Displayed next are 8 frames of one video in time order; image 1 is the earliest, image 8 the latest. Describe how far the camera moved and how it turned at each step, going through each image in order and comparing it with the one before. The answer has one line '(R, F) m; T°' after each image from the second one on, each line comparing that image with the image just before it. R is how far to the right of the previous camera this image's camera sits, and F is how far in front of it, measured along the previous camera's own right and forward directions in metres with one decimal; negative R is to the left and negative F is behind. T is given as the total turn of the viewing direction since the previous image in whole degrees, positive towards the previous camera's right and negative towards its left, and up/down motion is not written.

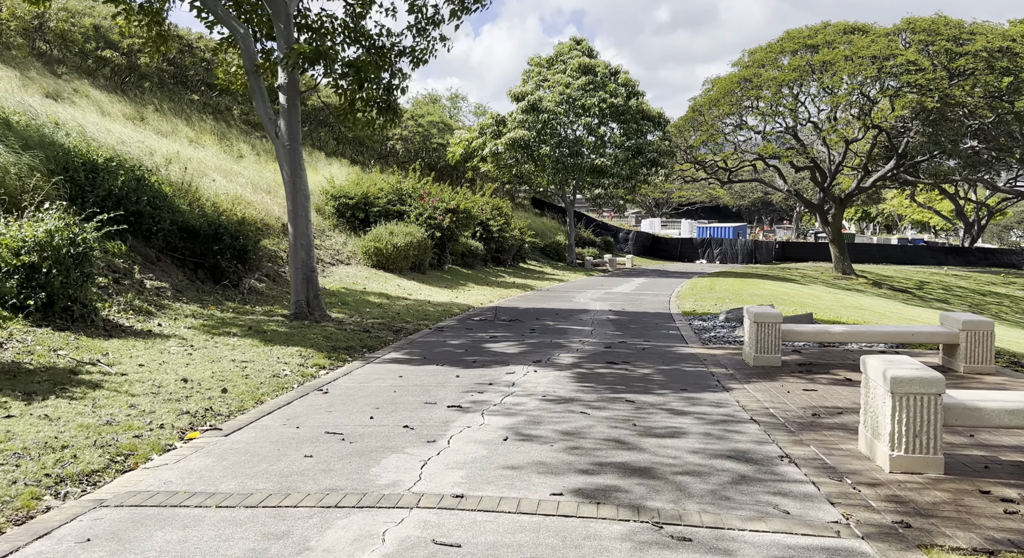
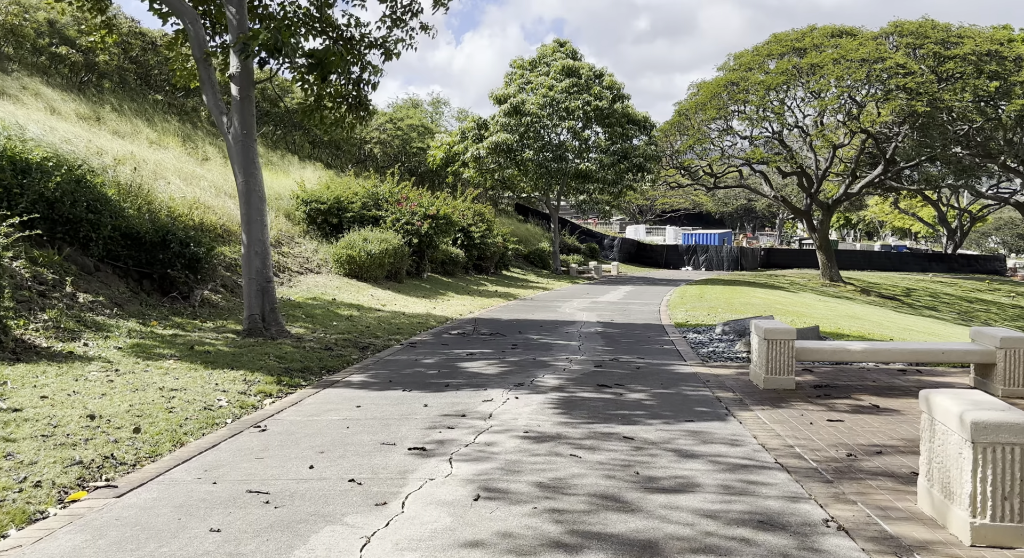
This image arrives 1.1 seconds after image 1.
(+0.1, +1.2) m; +1°
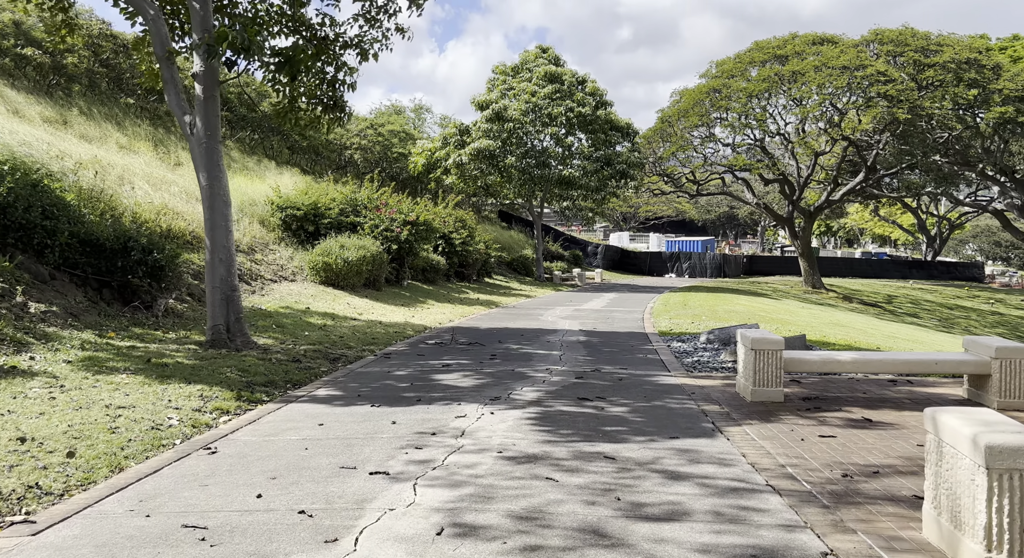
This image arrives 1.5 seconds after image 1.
(+0.1, +0.4) m; +1°
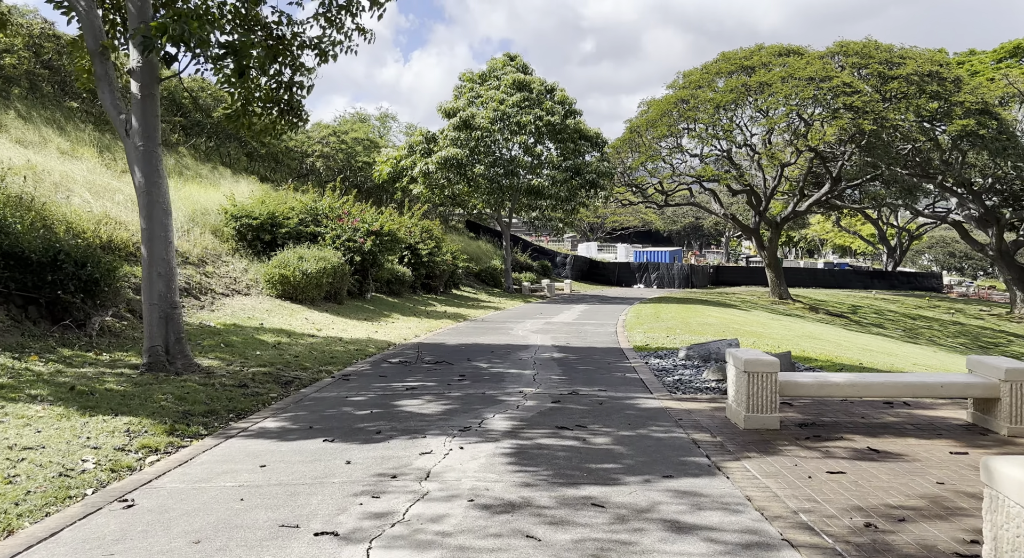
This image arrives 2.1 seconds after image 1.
(0.0, +0.8) m; +2°
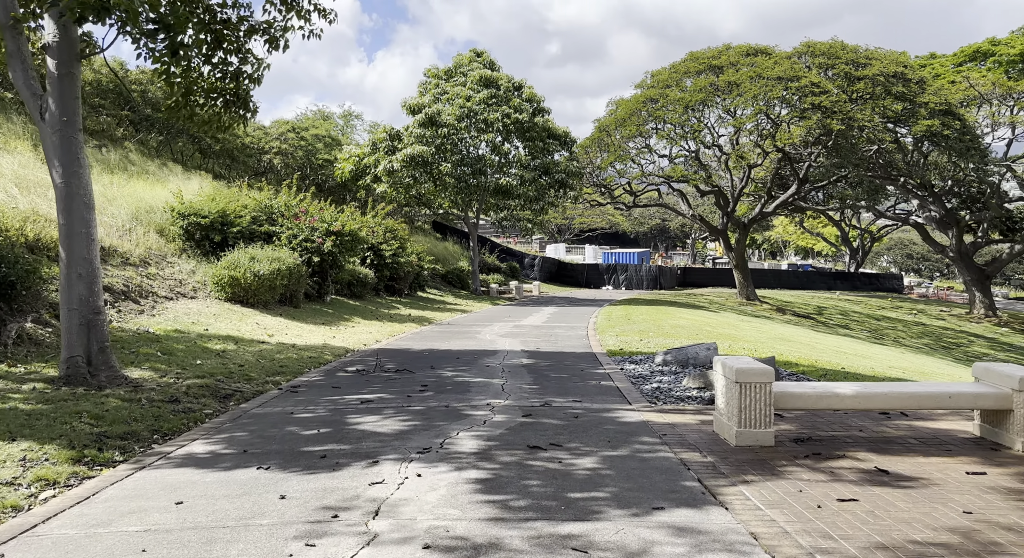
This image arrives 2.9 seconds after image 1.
(0.0, +0.9) m; +2°
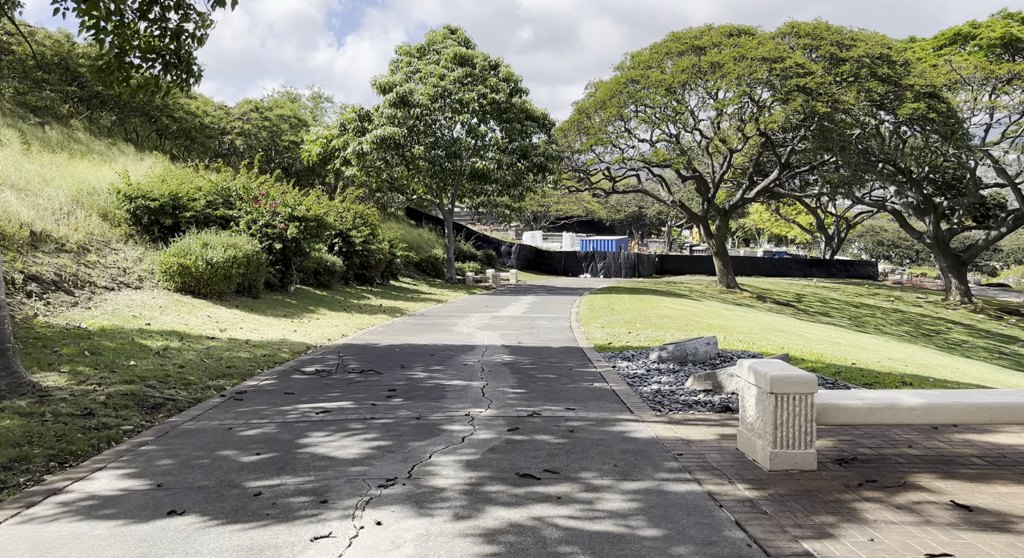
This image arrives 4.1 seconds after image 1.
(-0.1, +1.3) m; +2°
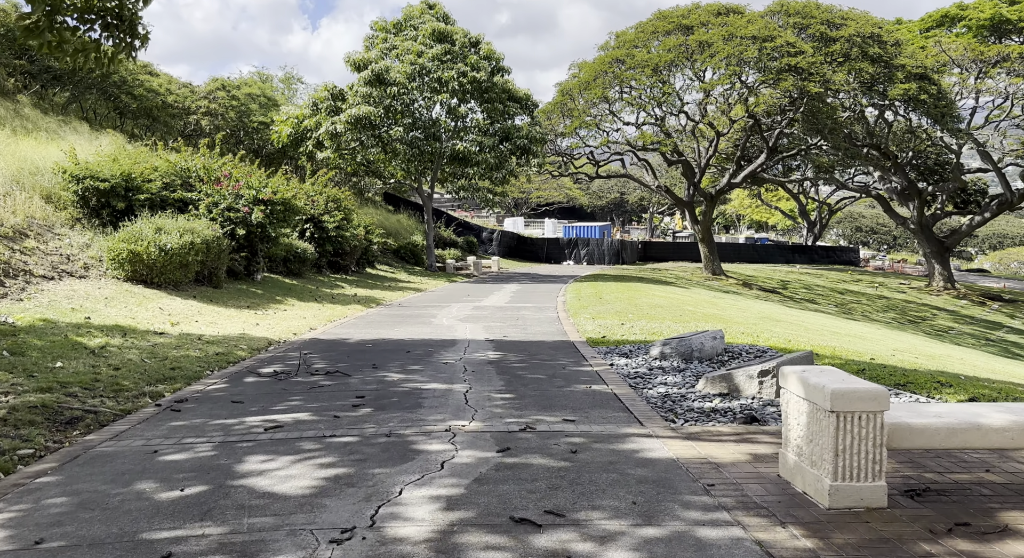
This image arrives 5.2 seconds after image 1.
(-0.1, +1.2) m; +1°
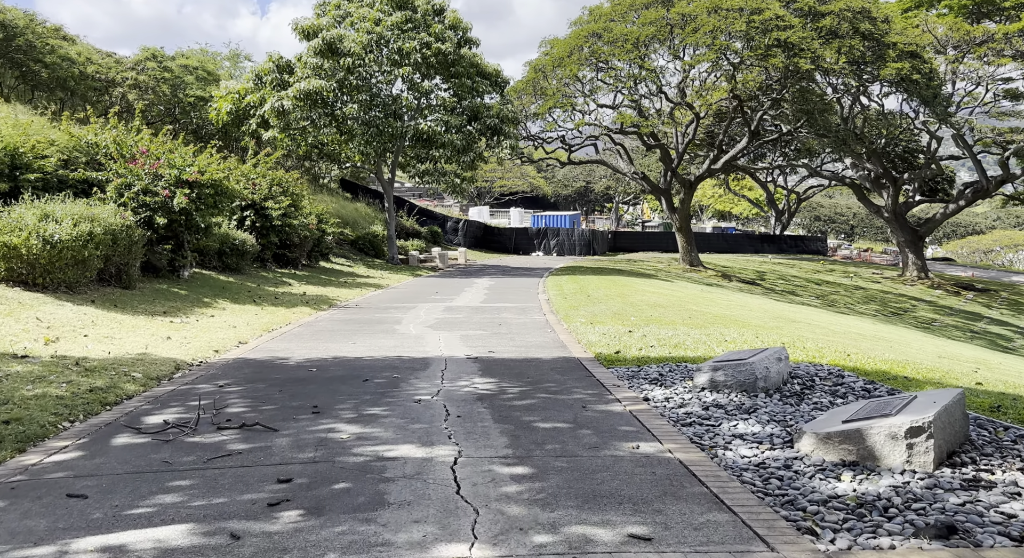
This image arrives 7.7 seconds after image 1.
(-0.3, +2.8) m; +3°
